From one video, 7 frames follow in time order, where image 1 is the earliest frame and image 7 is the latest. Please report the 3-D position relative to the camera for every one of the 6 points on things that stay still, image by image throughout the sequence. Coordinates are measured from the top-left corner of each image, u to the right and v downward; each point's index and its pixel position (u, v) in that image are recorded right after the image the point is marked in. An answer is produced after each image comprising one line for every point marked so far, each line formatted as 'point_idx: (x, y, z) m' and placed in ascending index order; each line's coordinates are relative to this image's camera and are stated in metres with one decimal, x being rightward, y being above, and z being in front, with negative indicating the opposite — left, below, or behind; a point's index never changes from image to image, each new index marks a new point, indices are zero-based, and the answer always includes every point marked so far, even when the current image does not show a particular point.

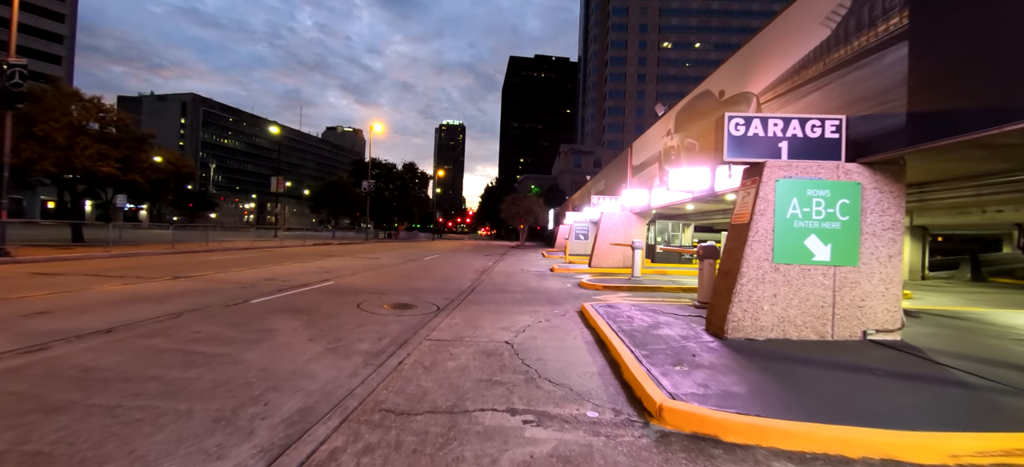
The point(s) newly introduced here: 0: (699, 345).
0: (+2.9, -1.7, +5.6) m
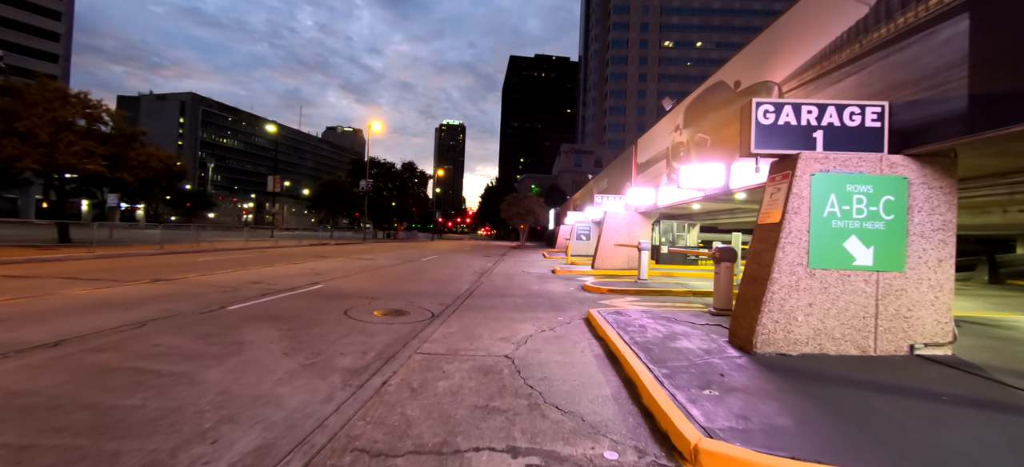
0: (+2.9, -1.7, +4.9) m
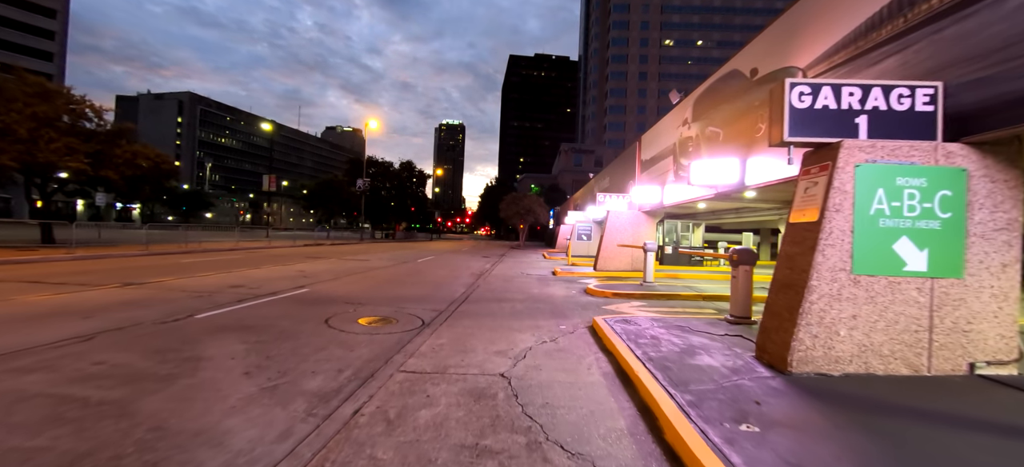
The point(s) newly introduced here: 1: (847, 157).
0: (+2.8, -1.7, +4.2) m
1: (+4.1, +0.9, +4.4) m
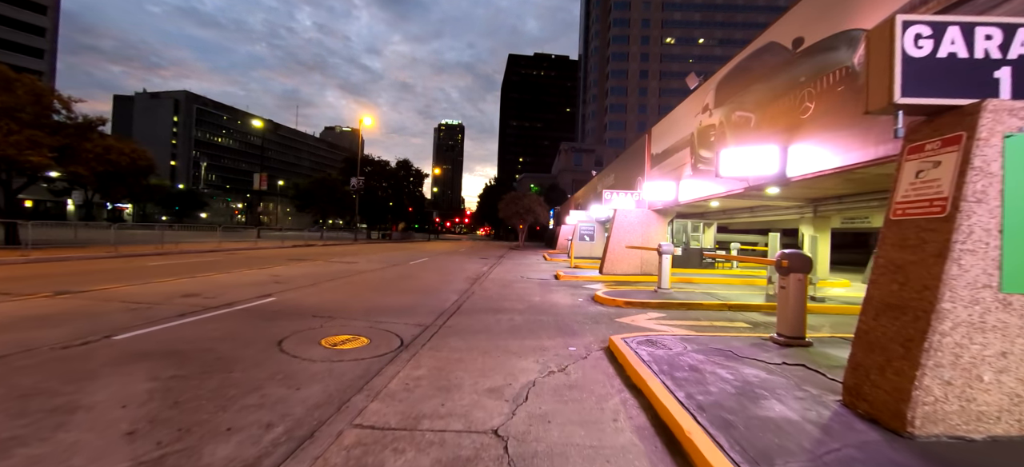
0: (+2.8, -1.7, +2.9) m
1: (+4.1, +0.9, +3.1) m
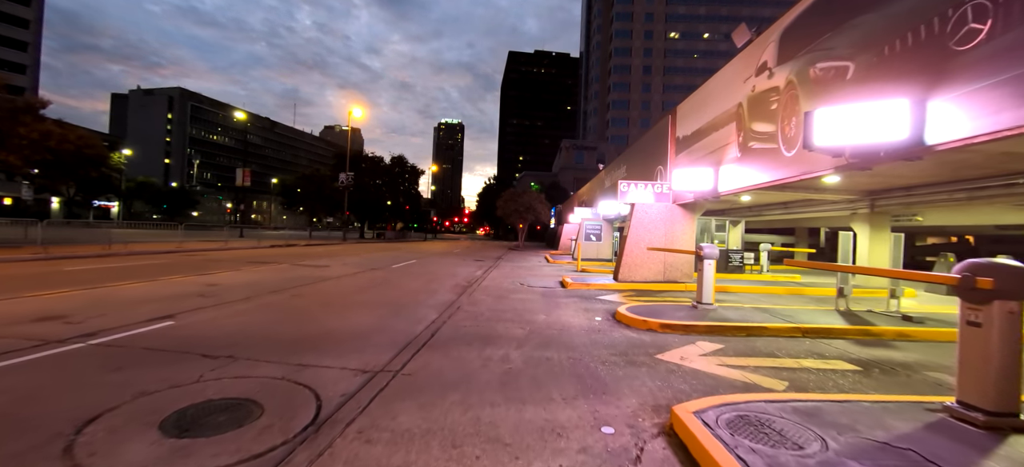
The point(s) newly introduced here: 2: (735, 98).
0: (+2.7, -1.7, +0.4) m
1: (+4.0, +1.0, +0.5) m
2: (+5.6, +3.4, +9.1) m
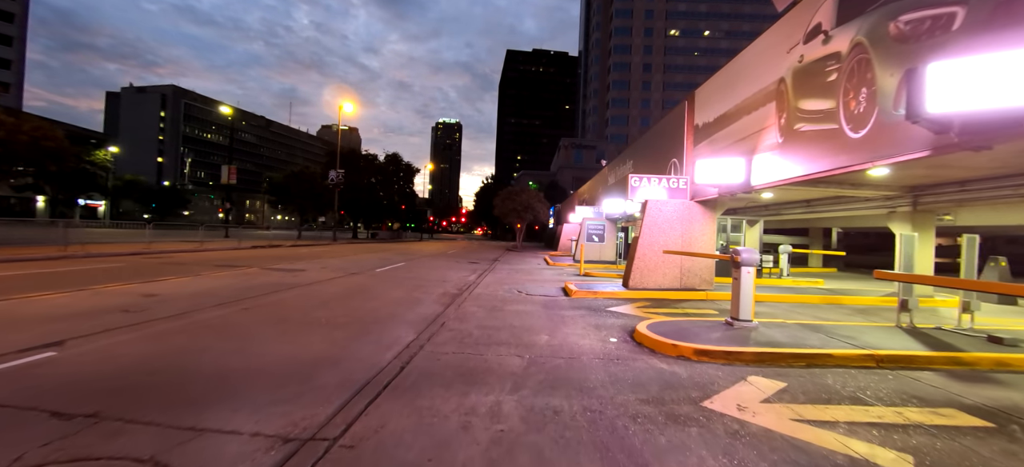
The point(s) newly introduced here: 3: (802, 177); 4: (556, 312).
0: (+2.7, -1.7, -1.2) m
1: (+3.9, +0.9, -1.0) m
2: (+5.5, +3.4, +7.6) m
3: (+5.5, +1.1, +6.9) m
4: (+1.0, -1.8, +8.5) m
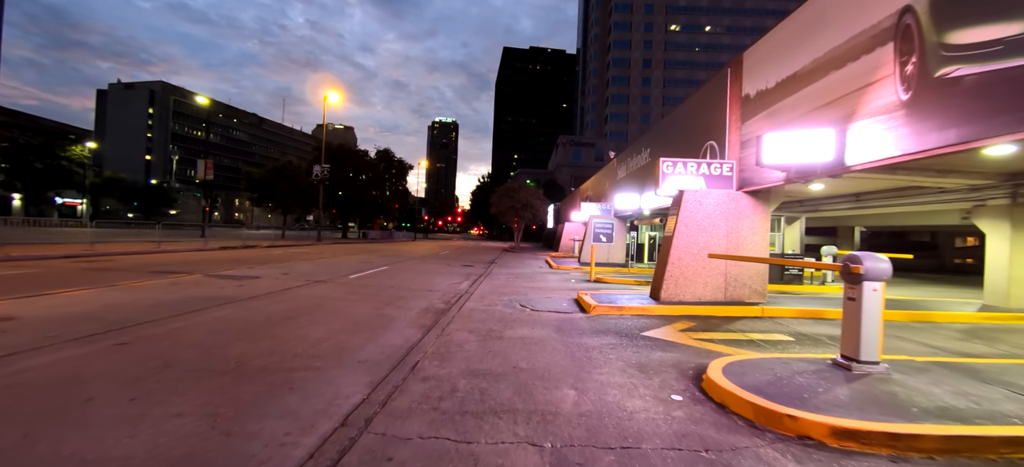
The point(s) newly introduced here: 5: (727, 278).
0: (+2.8, -1.7, -3.5) m
1: (+4.1, +0.9, -3.3) m
2: (+5.6, +3.4, +5.3) m
3: (+5.6, +1.1, +4.6) m
4: (+1.1, -1.8, +6.2) m
5: (+5.3, -1.1, +8.9) m
